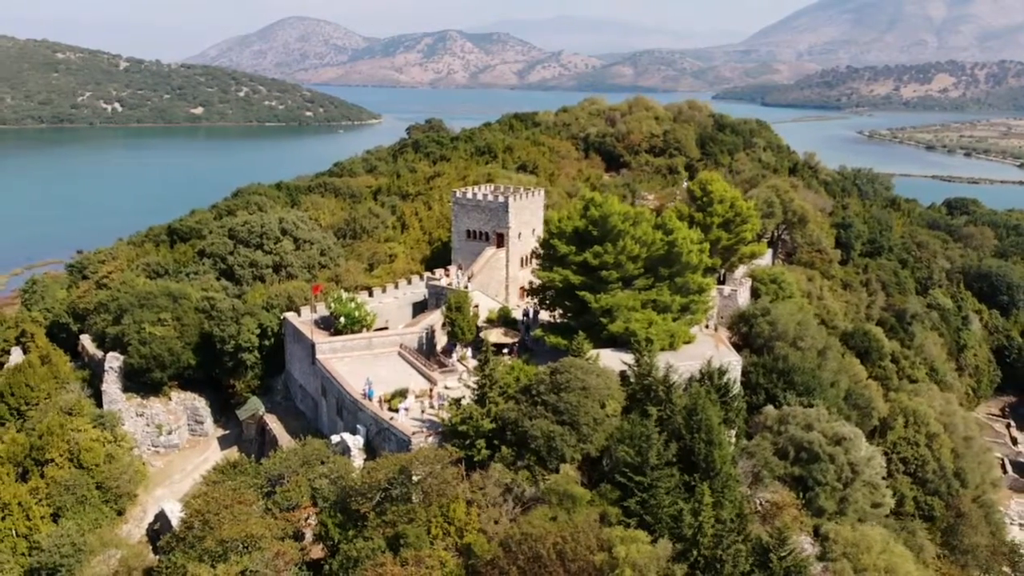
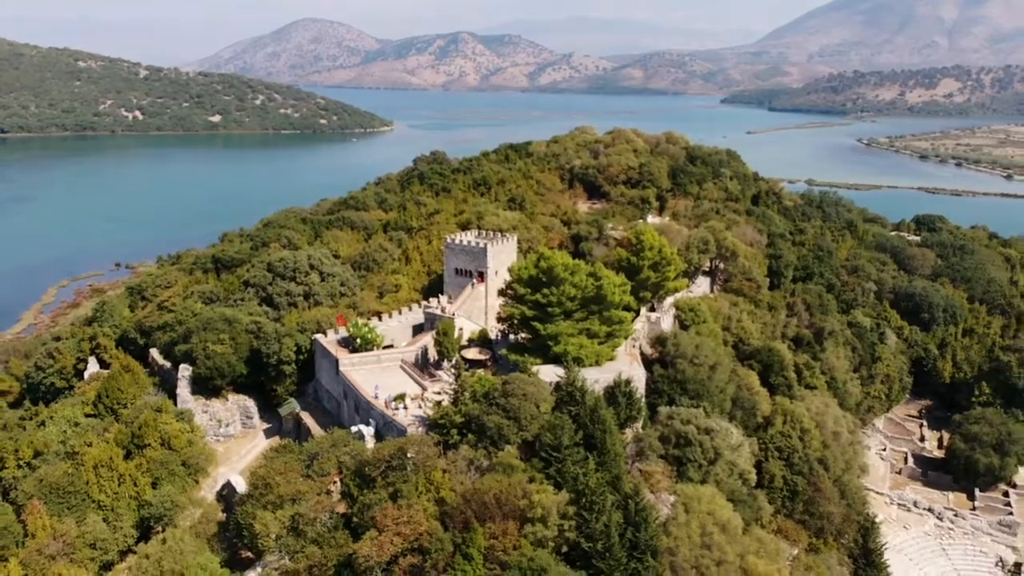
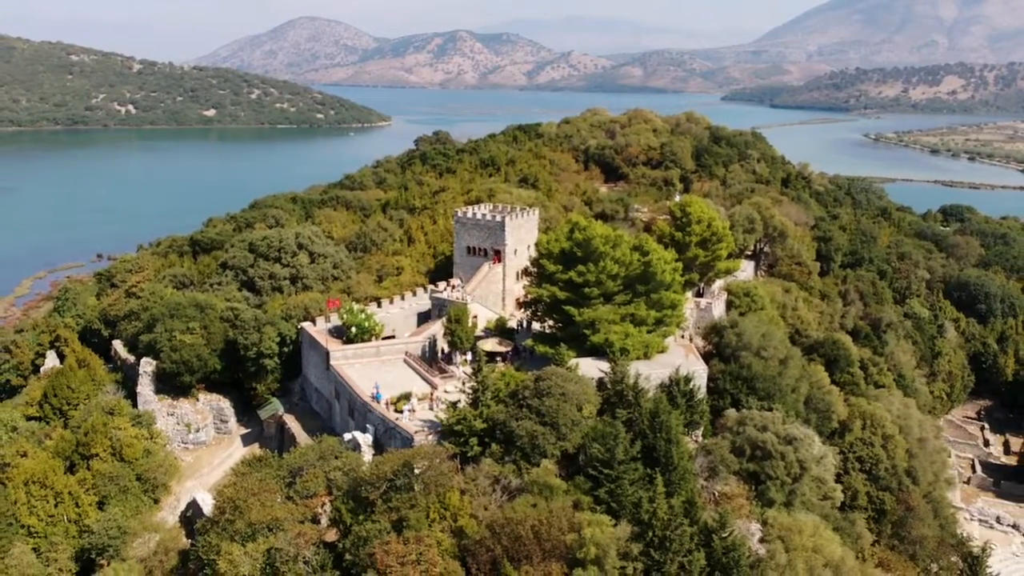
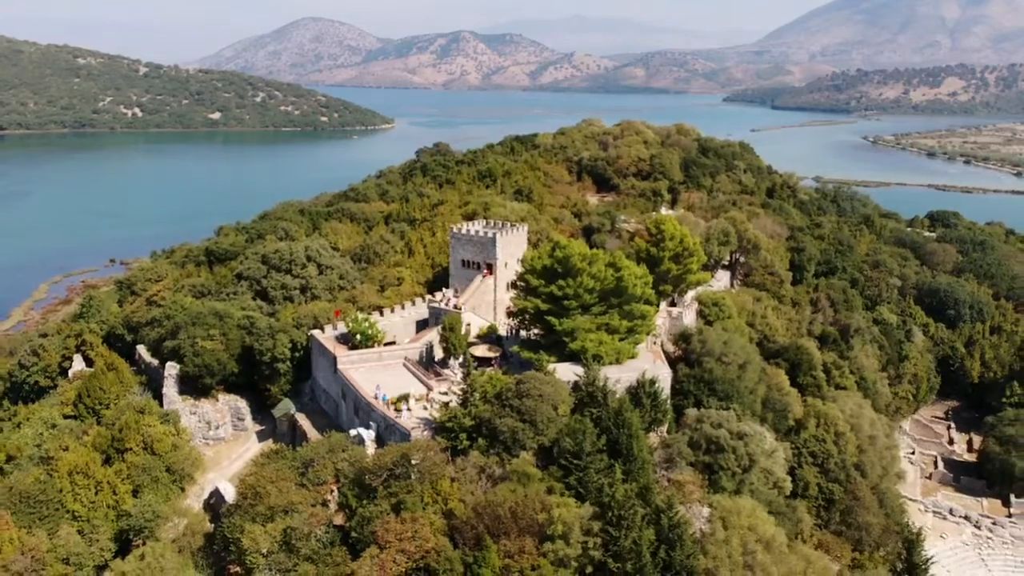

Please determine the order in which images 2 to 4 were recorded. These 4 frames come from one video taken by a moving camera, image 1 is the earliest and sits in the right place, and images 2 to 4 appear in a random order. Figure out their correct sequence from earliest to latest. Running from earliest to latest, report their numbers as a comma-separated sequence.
3, 4, 2
